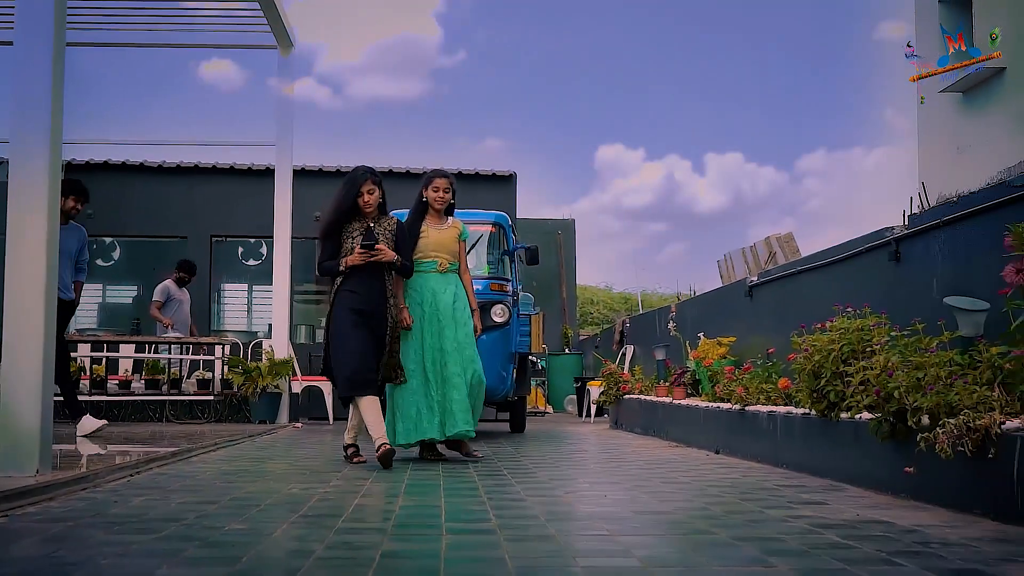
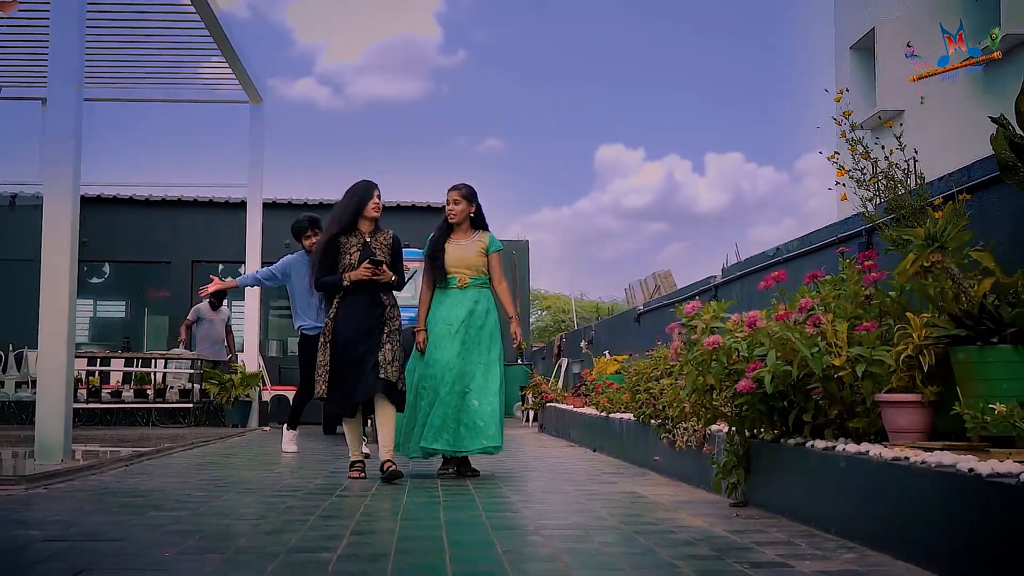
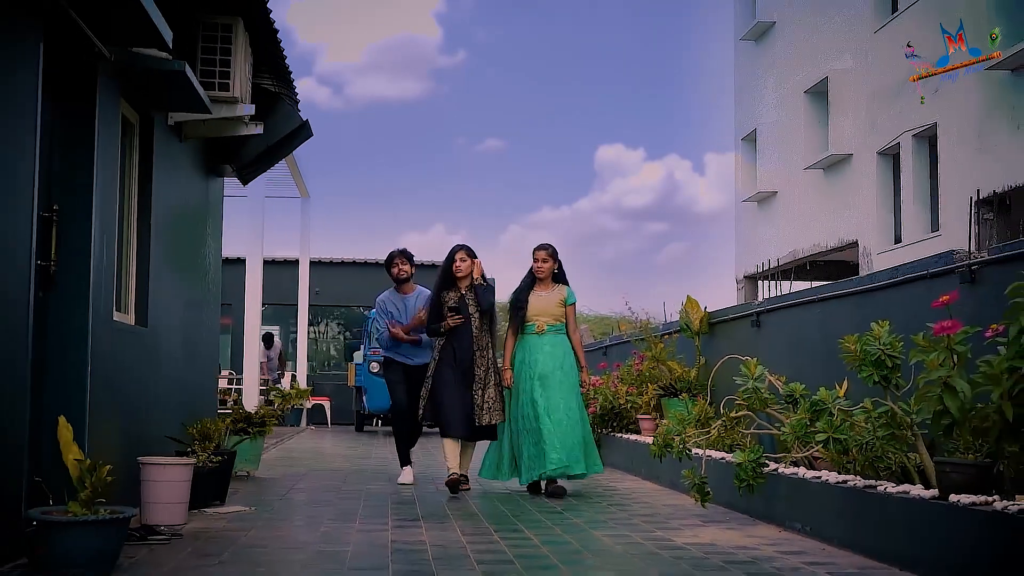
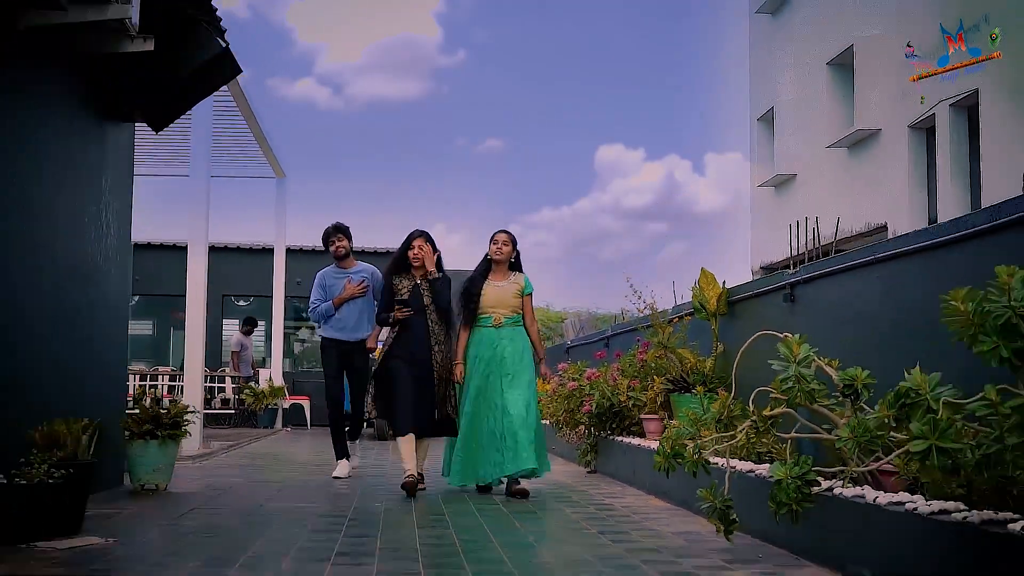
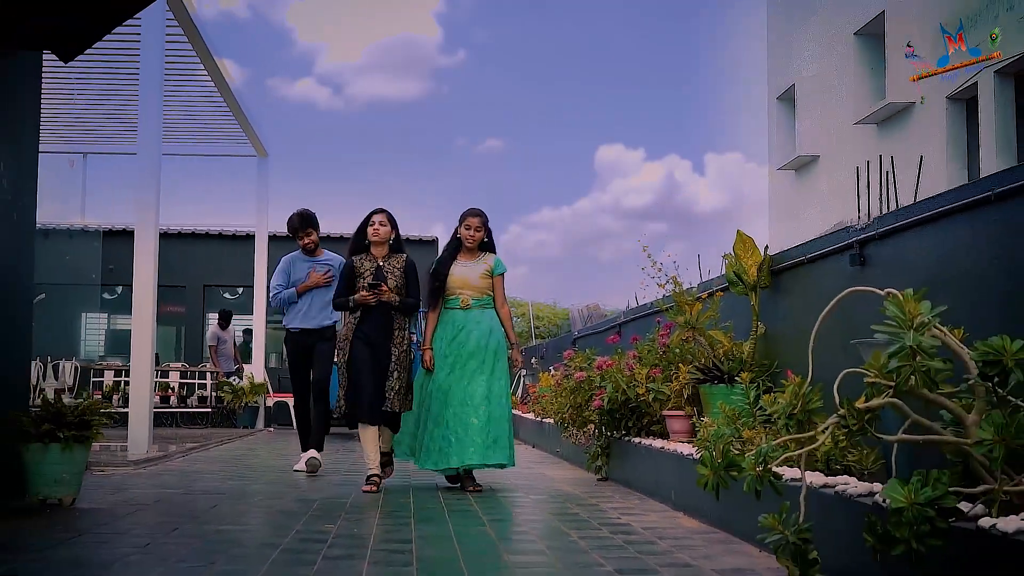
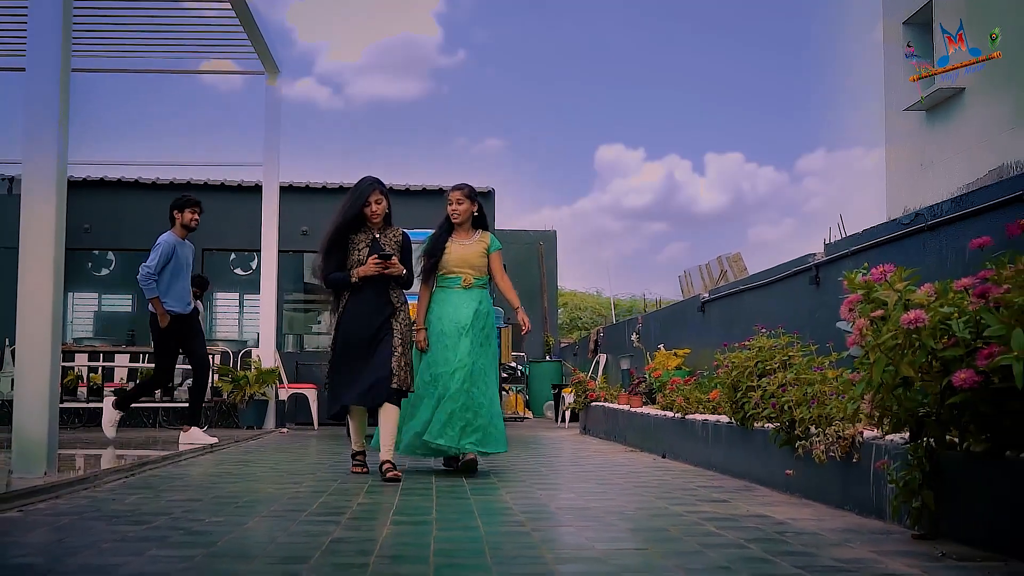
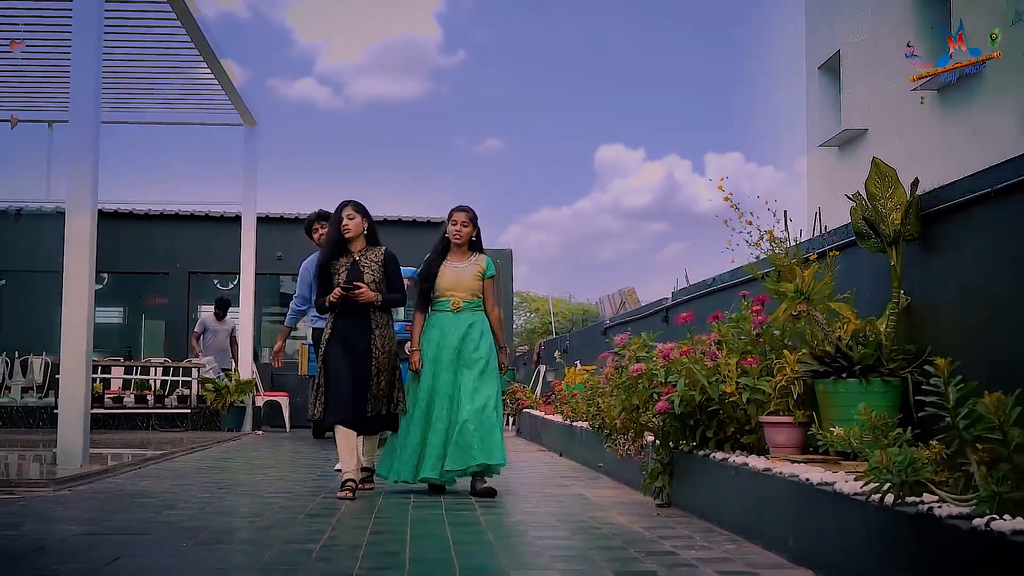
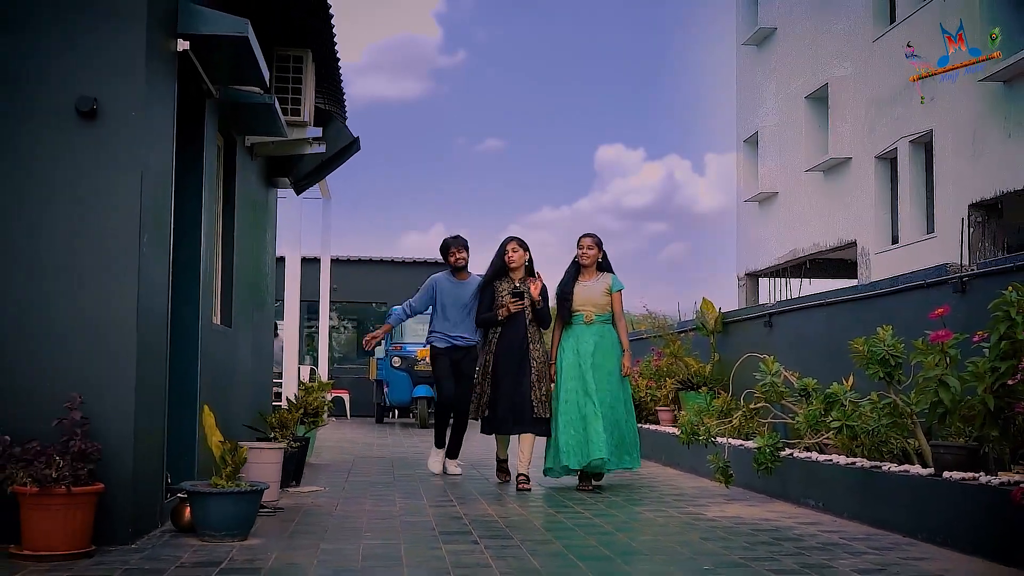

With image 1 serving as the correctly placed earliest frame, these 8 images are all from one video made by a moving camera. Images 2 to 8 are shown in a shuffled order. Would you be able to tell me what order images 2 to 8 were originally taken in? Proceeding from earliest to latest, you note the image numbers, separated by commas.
6, 2, 7, 5, 4, 3, 8
